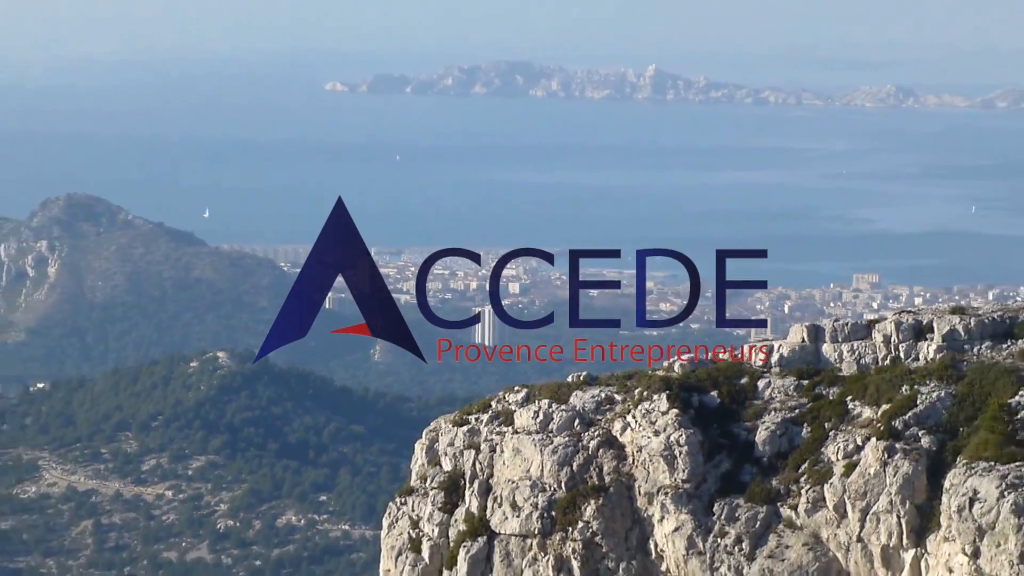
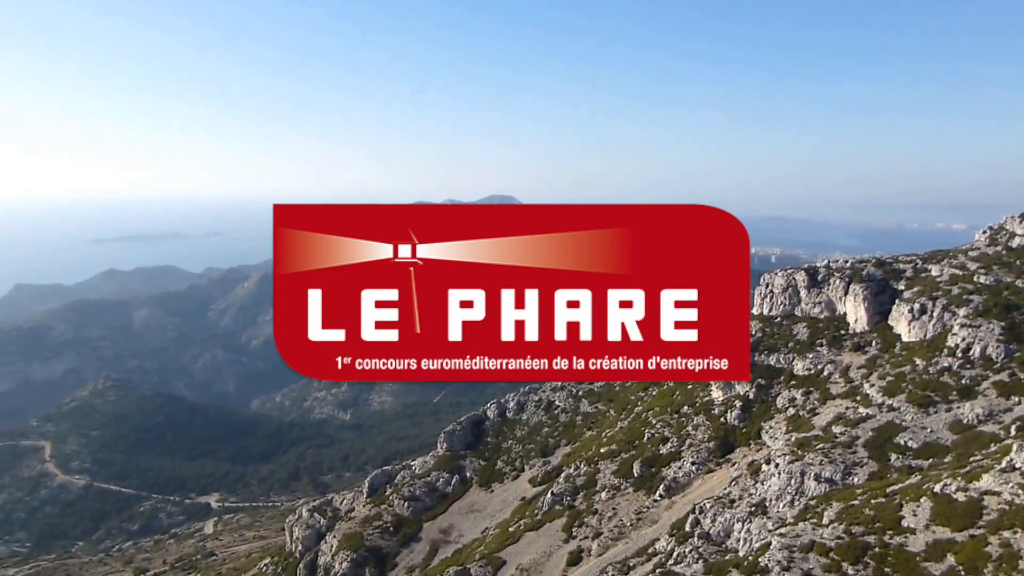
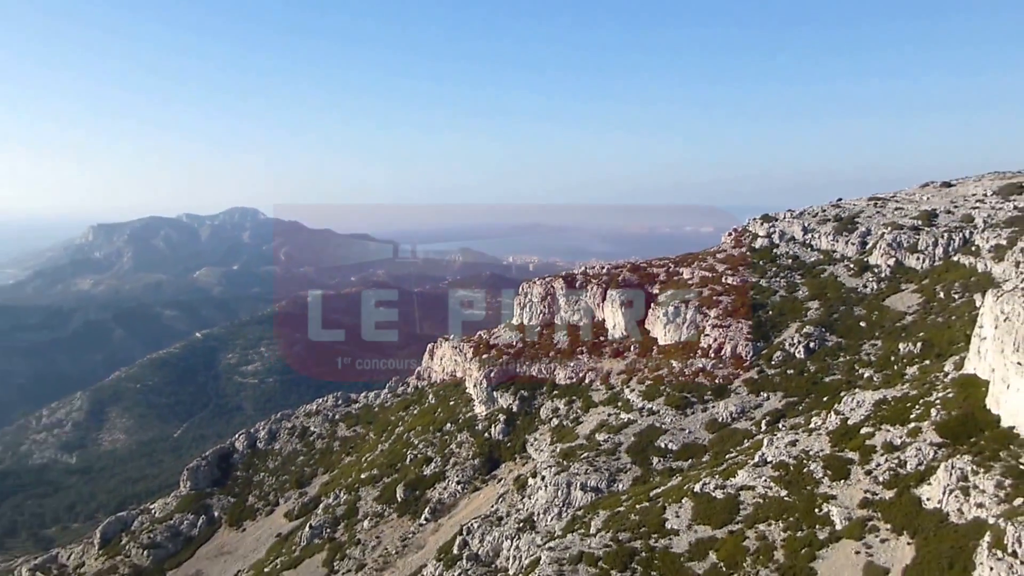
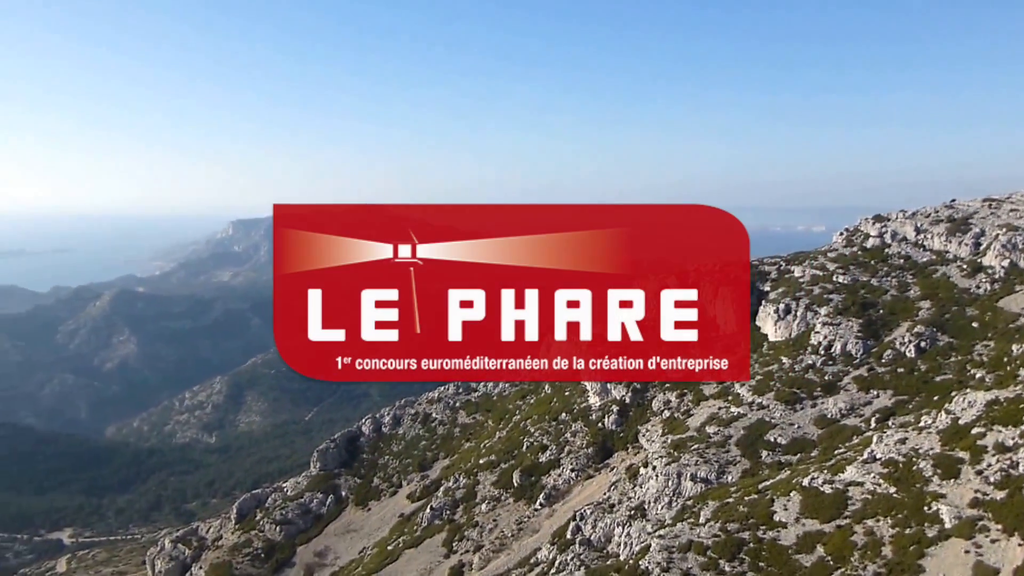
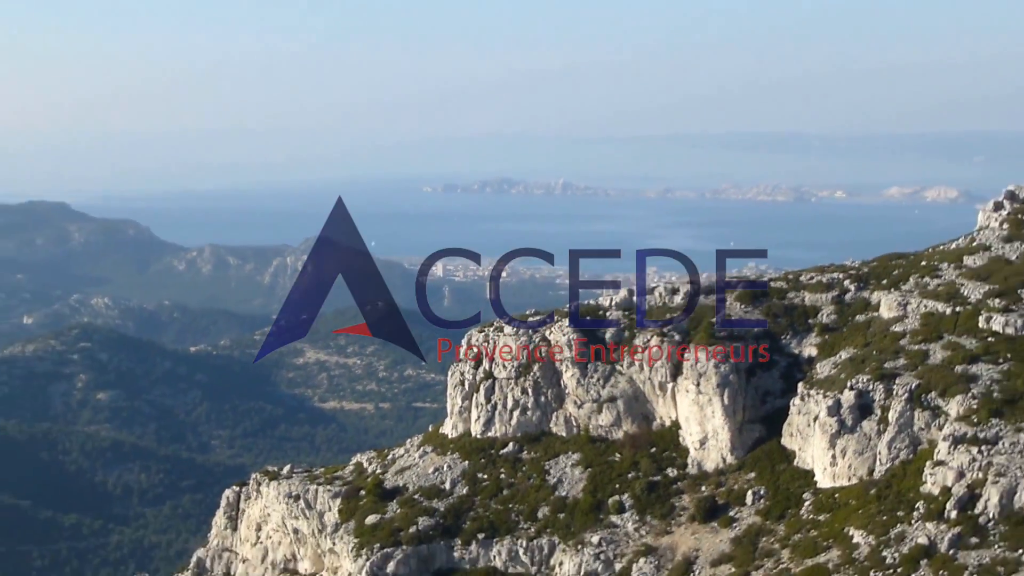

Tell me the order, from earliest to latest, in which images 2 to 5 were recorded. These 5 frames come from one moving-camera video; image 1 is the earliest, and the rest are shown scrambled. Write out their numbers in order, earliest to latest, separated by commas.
5, 3, 4, 2
